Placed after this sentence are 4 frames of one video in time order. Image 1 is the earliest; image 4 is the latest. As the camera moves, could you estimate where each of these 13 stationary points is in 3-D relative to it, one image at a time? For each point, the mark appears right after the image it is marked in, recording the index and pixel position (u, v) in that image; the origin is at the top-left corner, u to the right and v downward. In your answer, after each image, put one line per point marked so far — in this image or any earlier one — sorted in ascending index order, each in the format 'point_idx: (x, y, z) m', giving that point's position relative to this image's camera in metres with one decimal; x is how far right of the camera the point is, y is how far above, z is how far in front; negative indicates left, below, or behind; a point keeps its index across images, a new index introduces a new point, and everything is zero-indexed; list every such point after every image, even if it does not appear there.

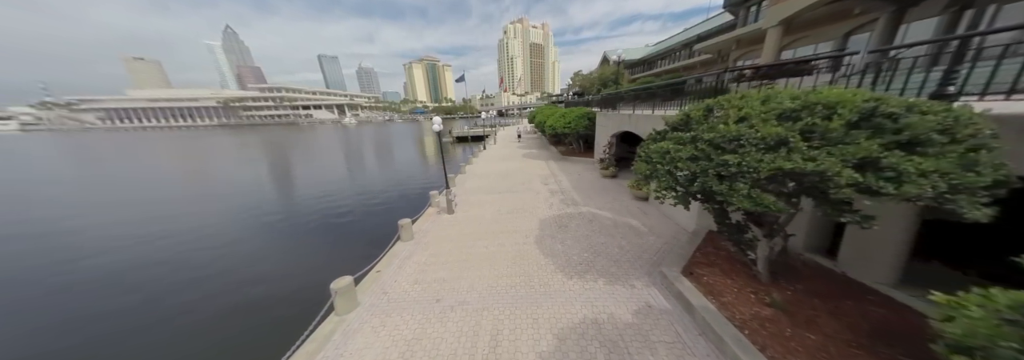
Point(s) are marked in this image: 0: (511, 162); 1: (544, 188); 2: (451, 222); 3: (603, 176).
0: (-0.1, +0.9, +13.6) m
1: (+1.1, -0.3, +8.5) m
2: (-1.6, -1.1, +6.1) m
3: (+3.5, +0.1, +9.1) m
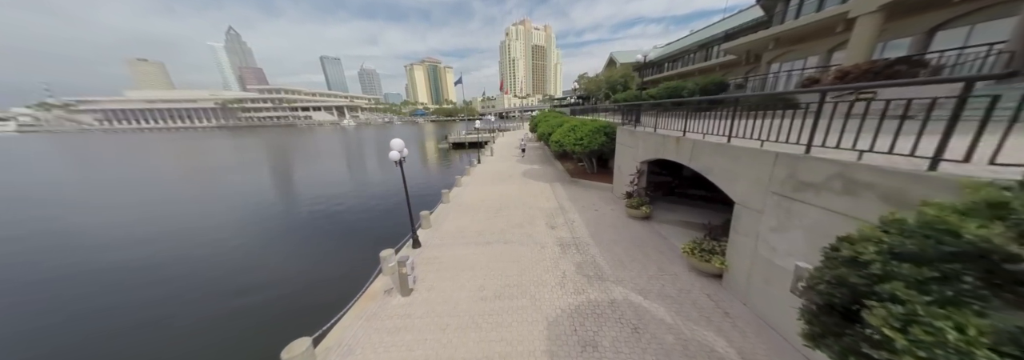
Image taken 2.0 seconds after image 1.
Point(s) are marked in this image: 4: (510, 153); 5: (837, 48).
0: (-0.2, -0.2, +11.2) m
1: (+0.9, -1.4, +6.1) m
2: (-1.7, -2.2, +3.7) m
3: (+3.3, -1.0, +6.7) m
4: (-0.1, +2.0, +18.9) m
5: (+17.4, +7.1, +12.9) m
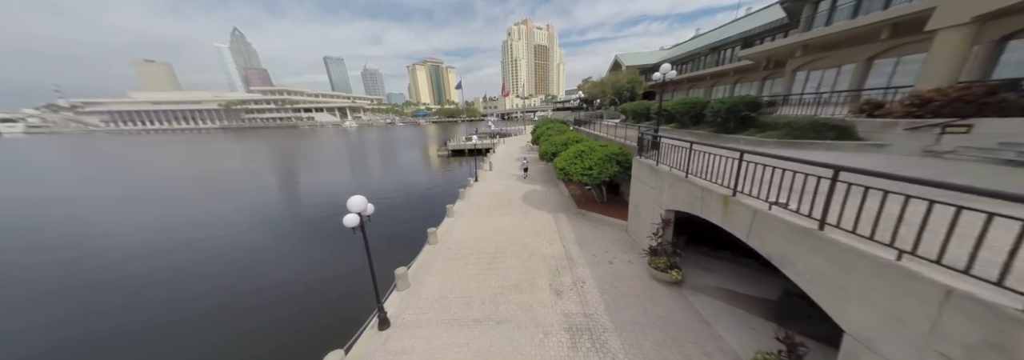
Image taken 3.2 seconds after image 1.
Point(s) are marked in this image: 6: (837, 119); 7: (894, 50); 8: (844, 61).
0: (-0.3, -1.4, +9.9) m
1: (+0.8, -2.6, +4.8) m
2: (-1.9, -3.4, +2.4) m
3: (+3.2, -2.2, +5.4) m
4: (-0.1, +0.9, +17.6) m
5: (+17.4, +5.9, +11.4) m
6: (+9.6, +1.8, +7.1) m
7: (+17.7, +6.0, +11.2) m
8: (+17.6, +6.3, +12.8) m
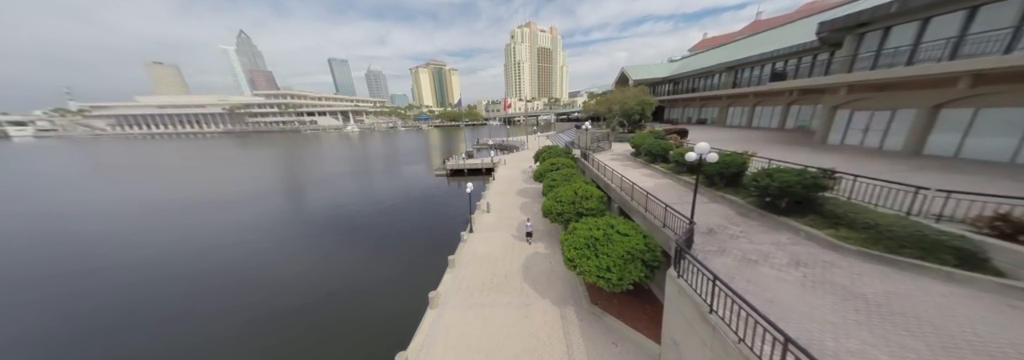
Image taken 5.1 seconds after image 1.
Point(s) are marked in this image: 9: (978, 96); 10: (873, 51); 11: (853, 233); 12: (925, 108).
0: (-0.3, -4.3, +8.1) m
1: (+0.7, -5.5, +3.0) m
2: (-2.0, -6.2, +0.6) m
3: (+3.1, -5.1, +3.5) m
4: (0.0, -2.0, +15.8) m
5: (+17.4, +3.0, +9.5) m
6: (+9.5, -1.1, +5.2) m
7: (+17.7, +3.1, +9.3) m
8: (+17.6, +3.4, +10.8) m
9: (+17.5, +3.1, +9.0) m
10: (+18.0, +6.7, +11.9) m
11: (+8.8, -1.3, +6.2) m
12: (+17.3, +3.0, +10.1) m
